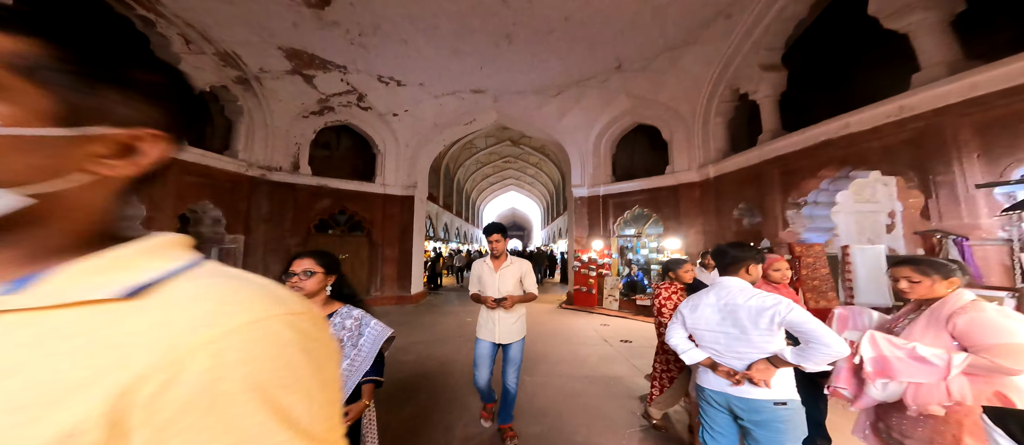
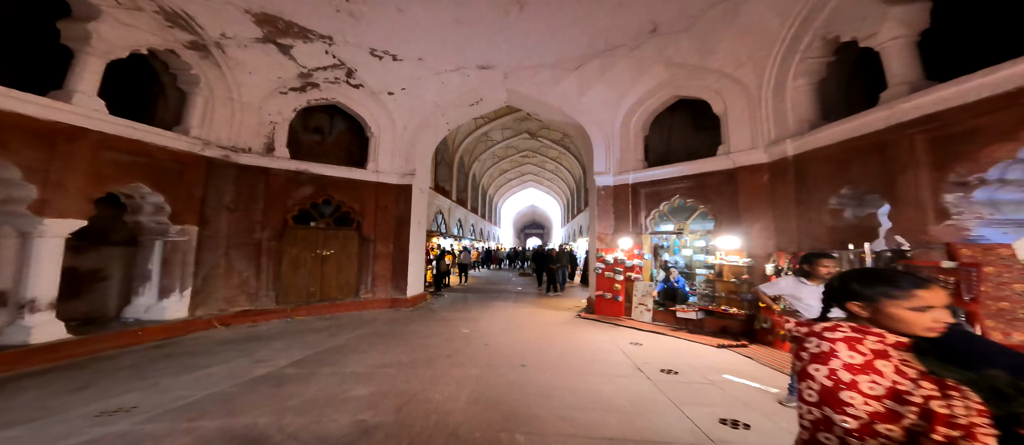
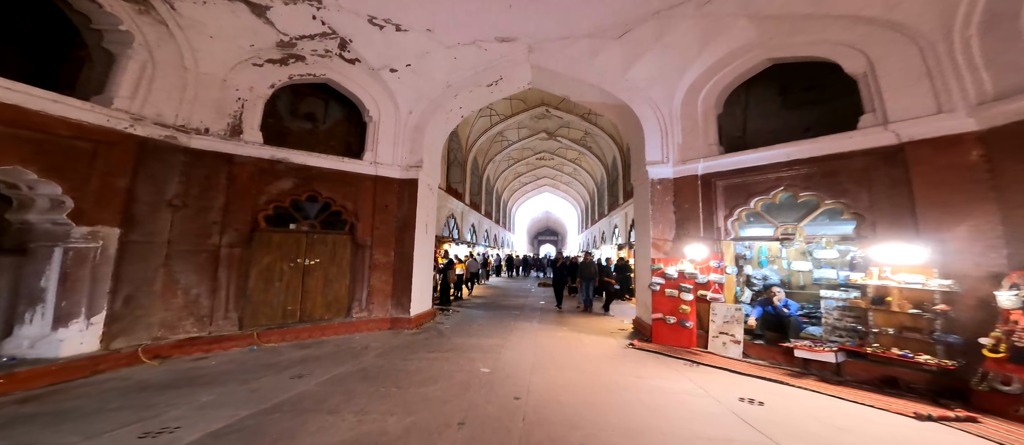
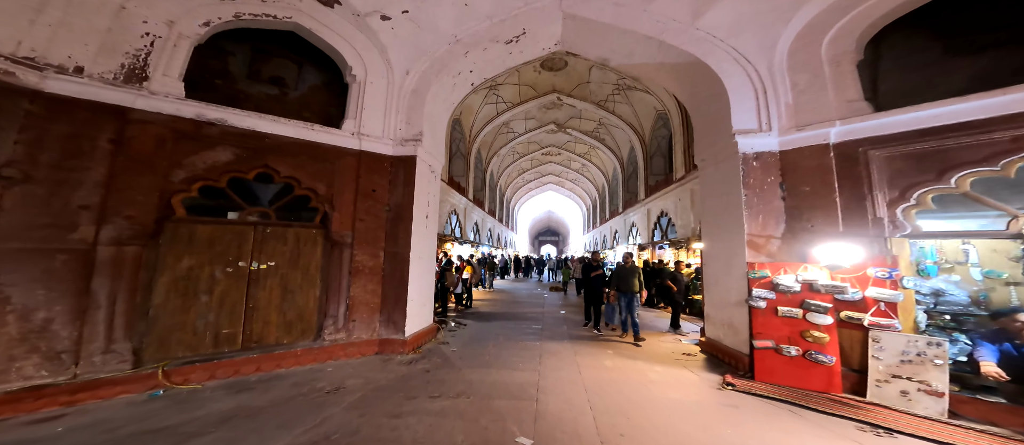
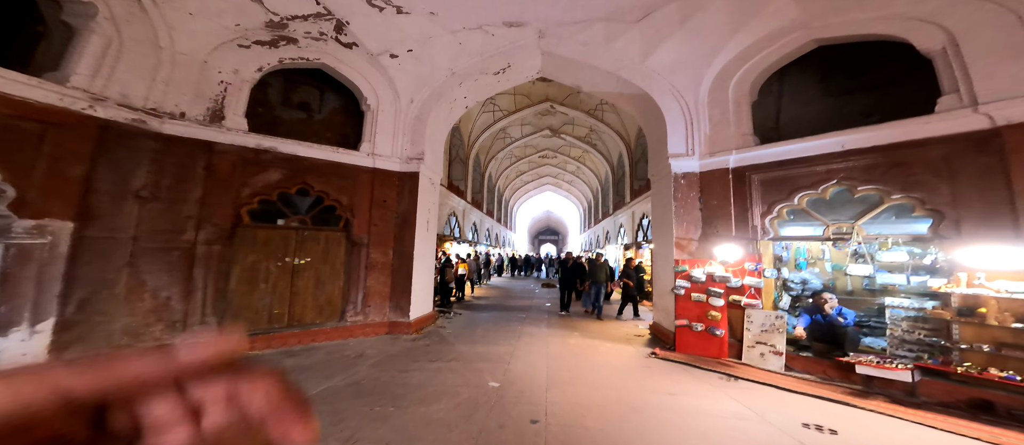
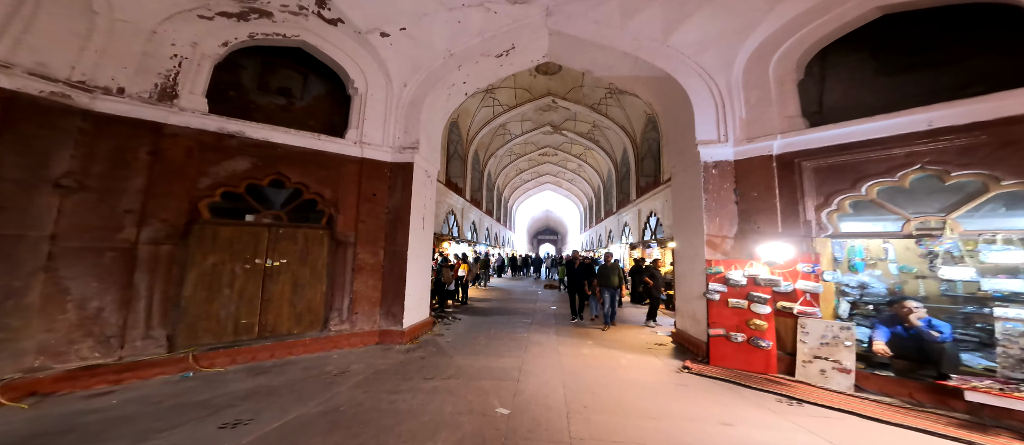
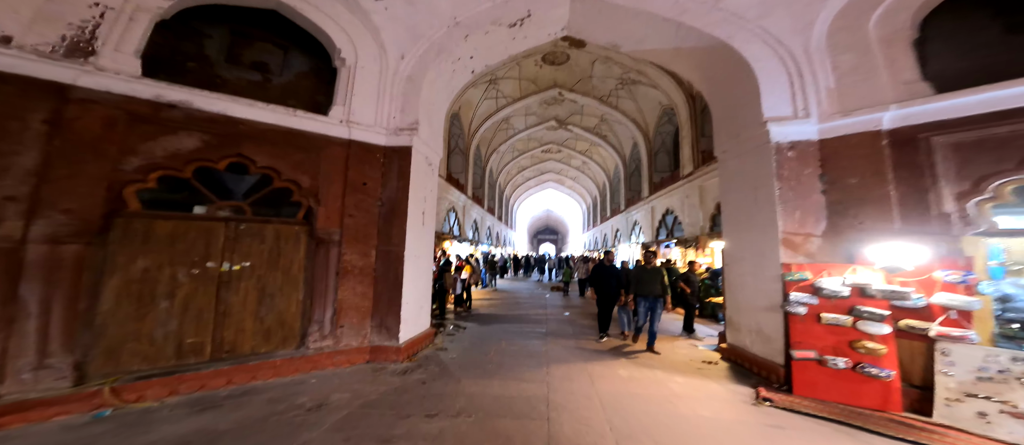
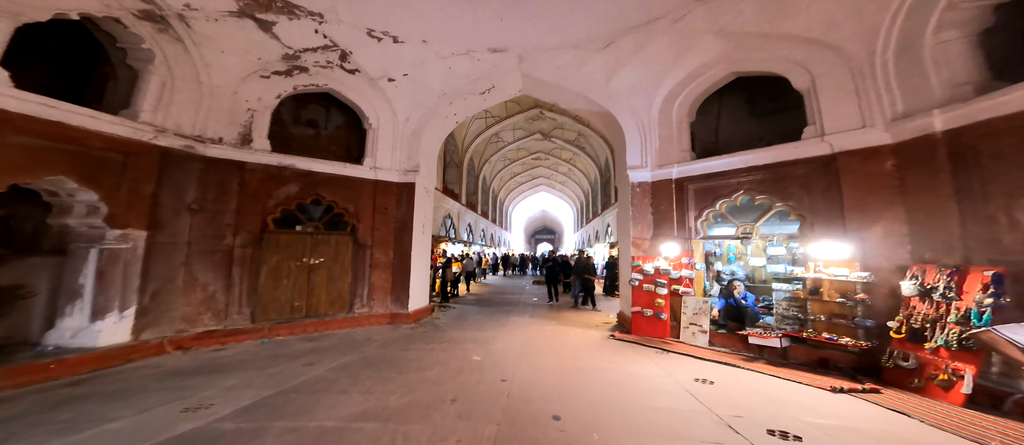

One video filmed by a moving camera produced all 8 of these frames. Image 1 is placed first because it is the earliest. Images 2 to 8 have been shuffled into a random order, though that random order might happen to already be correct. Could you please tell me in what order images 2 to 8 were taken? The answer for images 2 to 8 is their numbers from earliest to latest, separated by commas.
2, 8, 3, 5, 6, 4, 7
